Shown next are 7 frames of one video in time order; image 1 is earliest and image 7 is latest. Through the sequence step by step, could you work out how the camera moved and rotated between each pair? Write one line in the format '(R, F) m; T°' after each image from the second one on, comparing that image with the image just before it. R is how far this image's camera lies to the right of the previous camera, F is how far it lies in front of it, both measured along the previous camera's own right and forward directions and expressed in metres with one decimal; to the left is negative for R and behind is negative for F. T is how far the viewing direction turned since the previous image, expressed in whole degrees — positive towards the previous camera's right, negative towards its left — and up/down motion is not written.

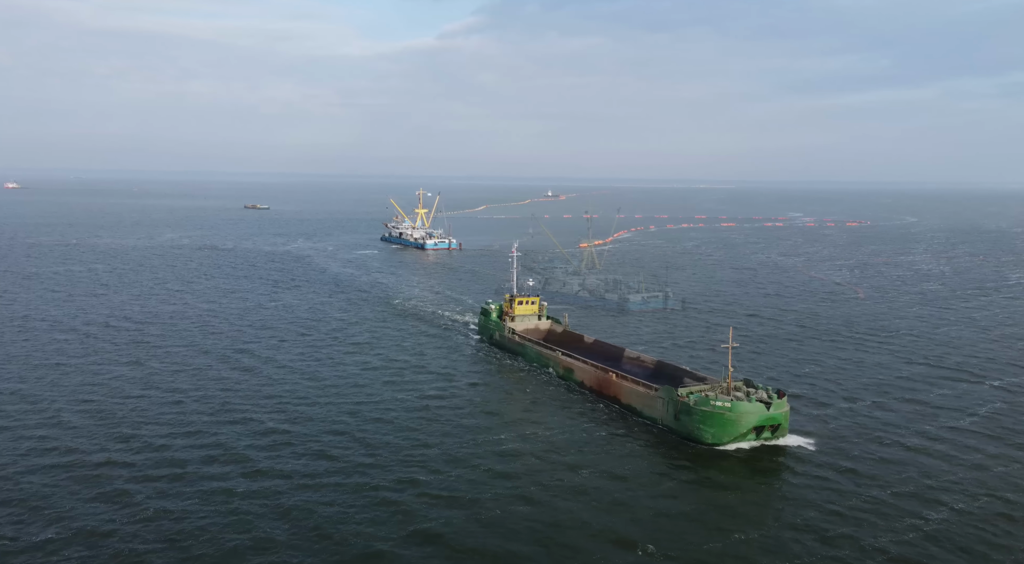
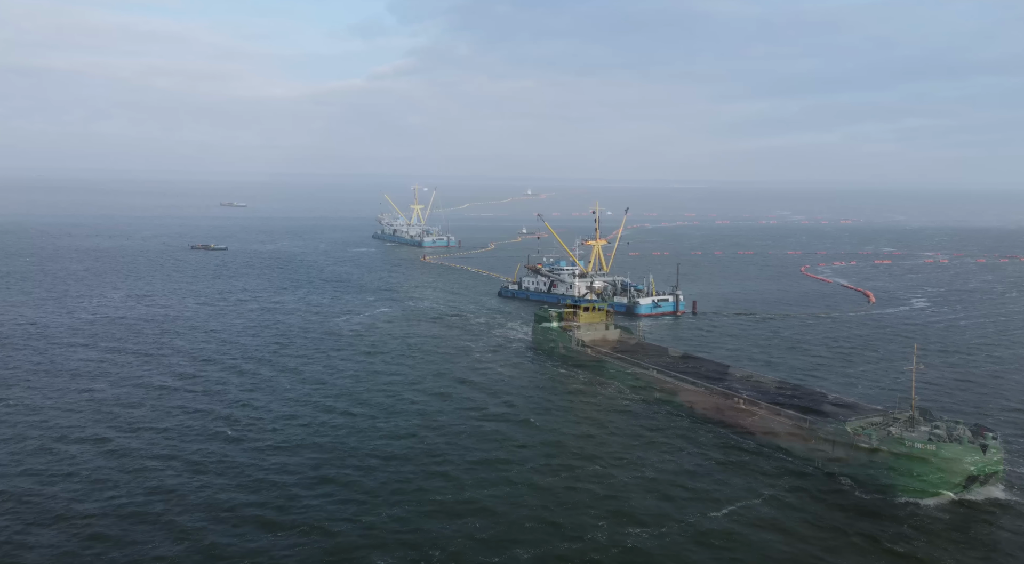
(-2.0, +2.5) m; +1°
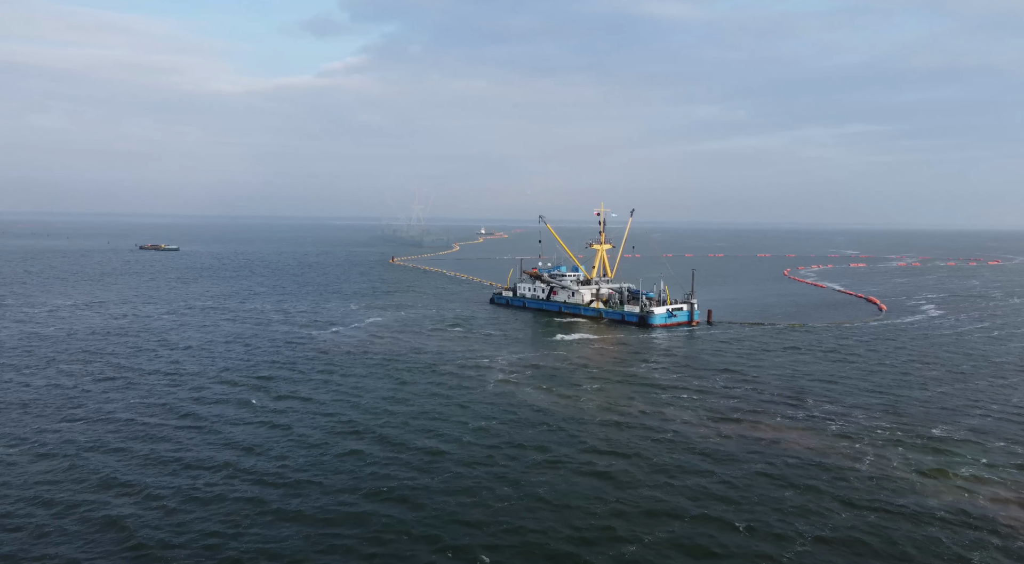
(-5.8, +6.3) m; +4°
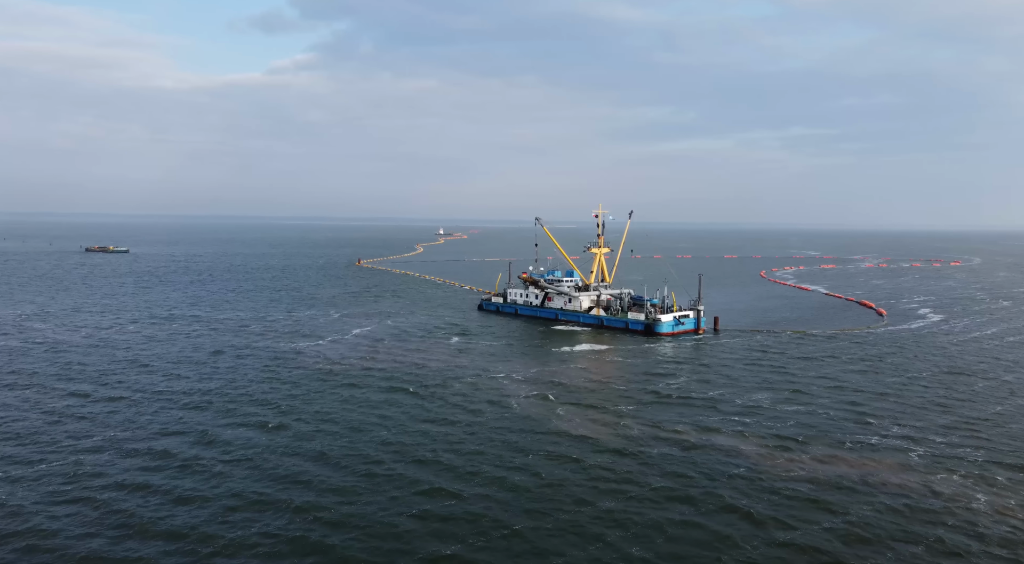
(-4.9, +4.5) m; +3°
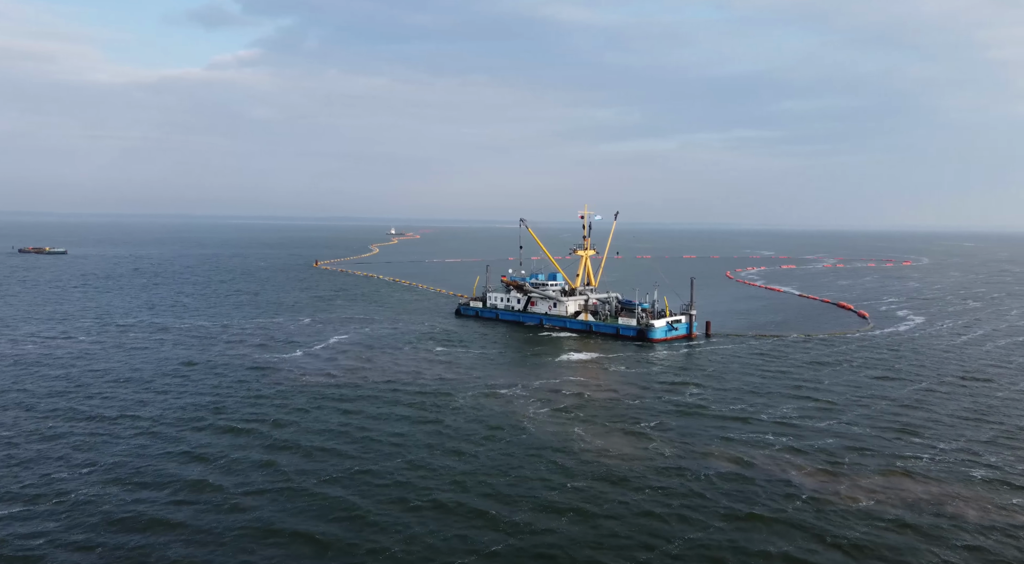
(-4.1, +3.4) m; +4°
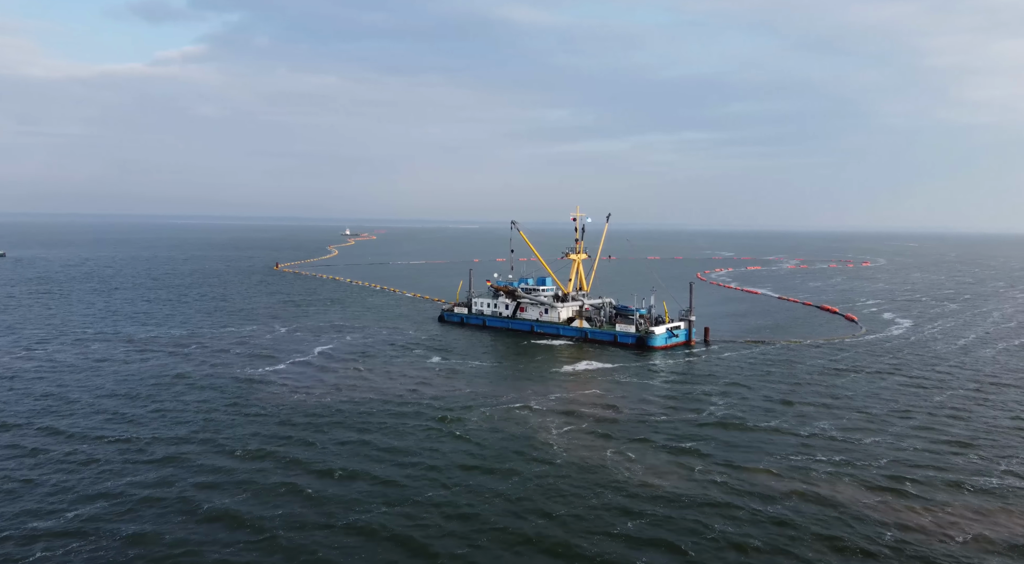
(-4.2, +3.4) m; +4°
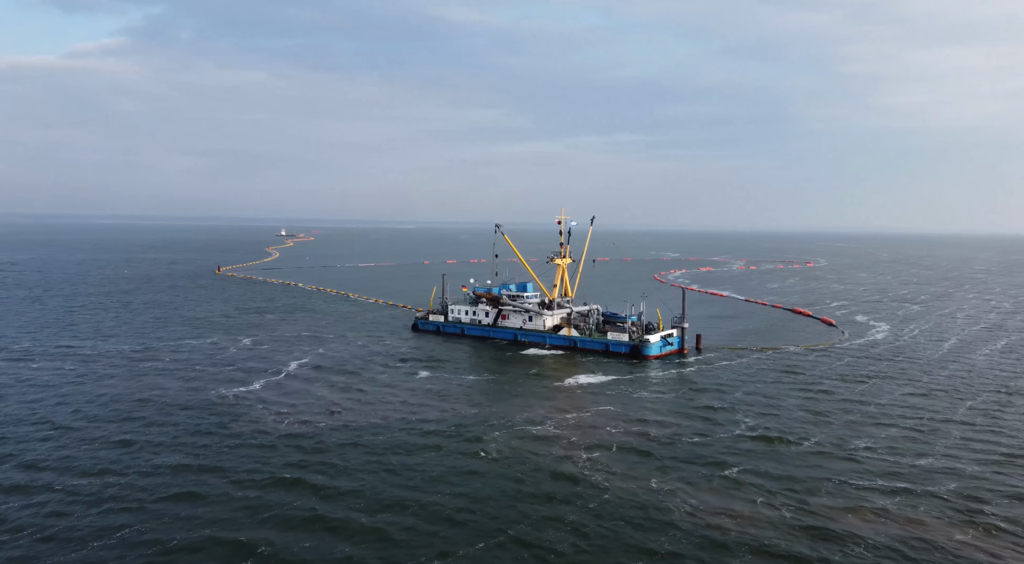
(-5.2, +3.9) m; +5°
